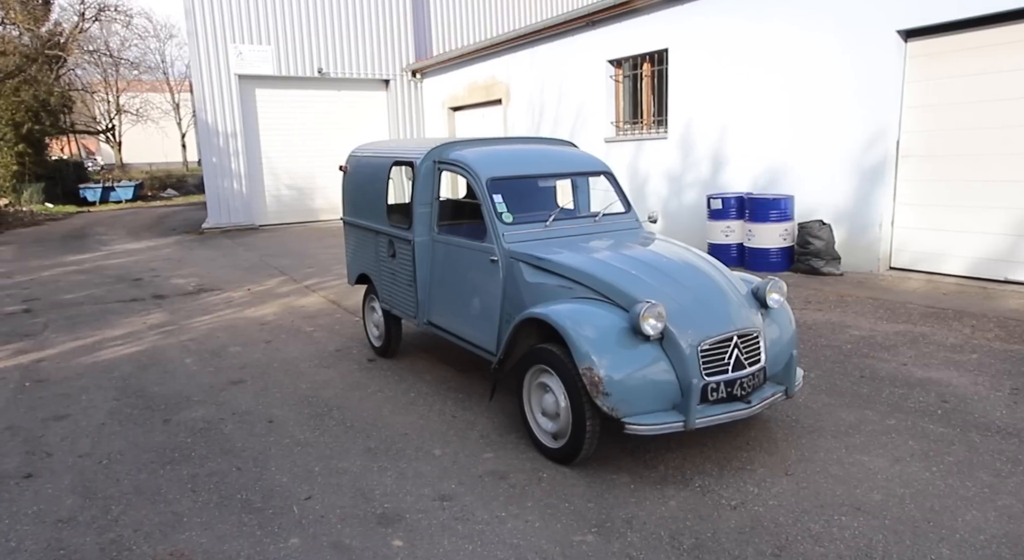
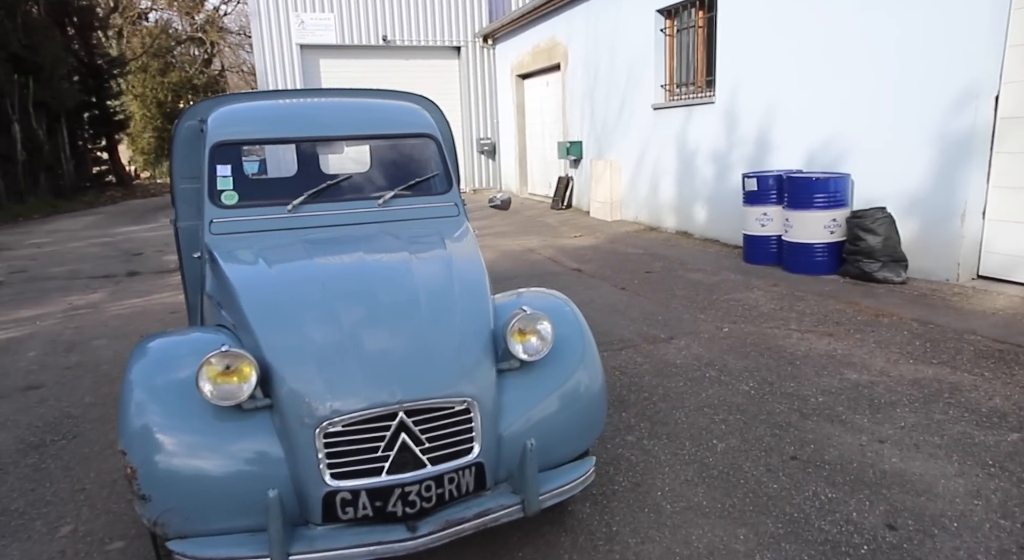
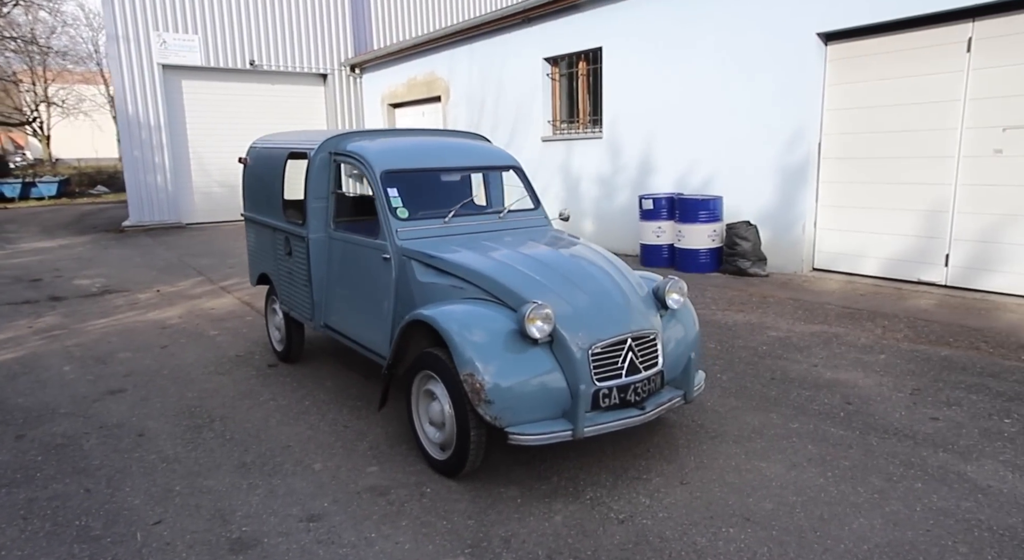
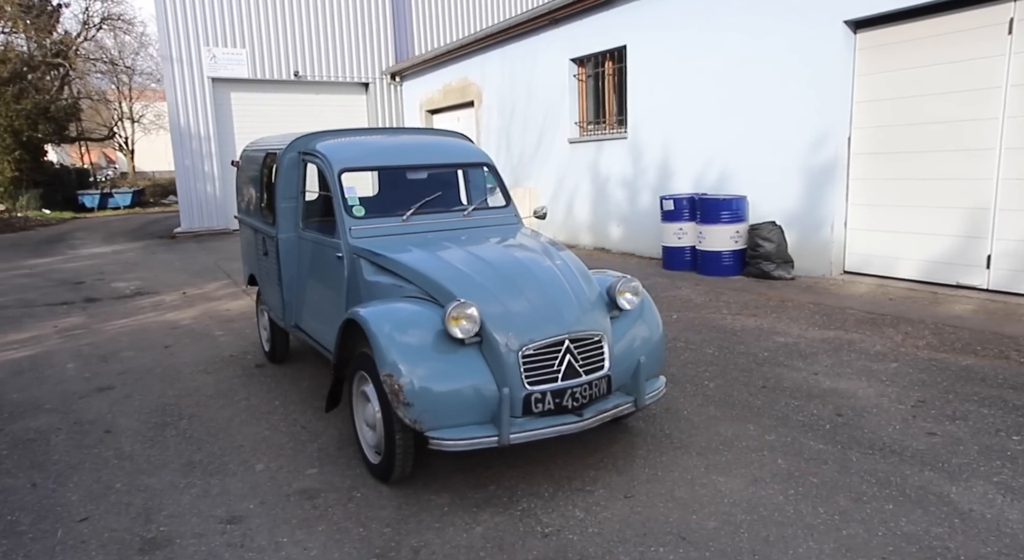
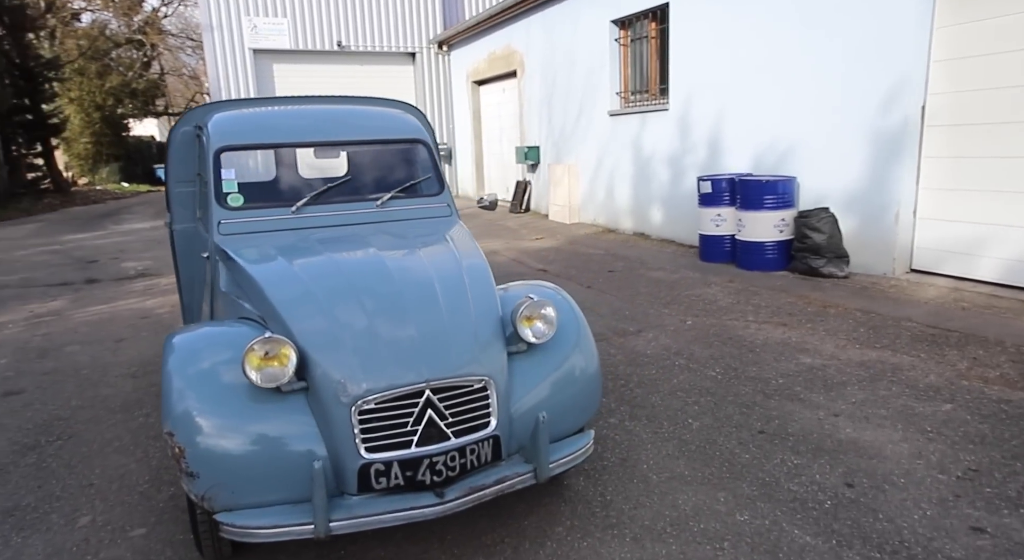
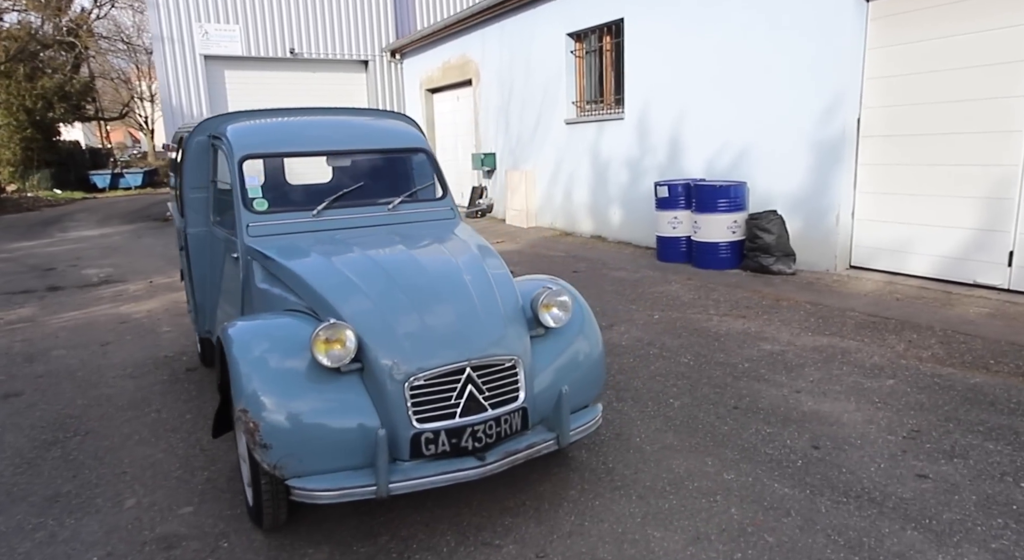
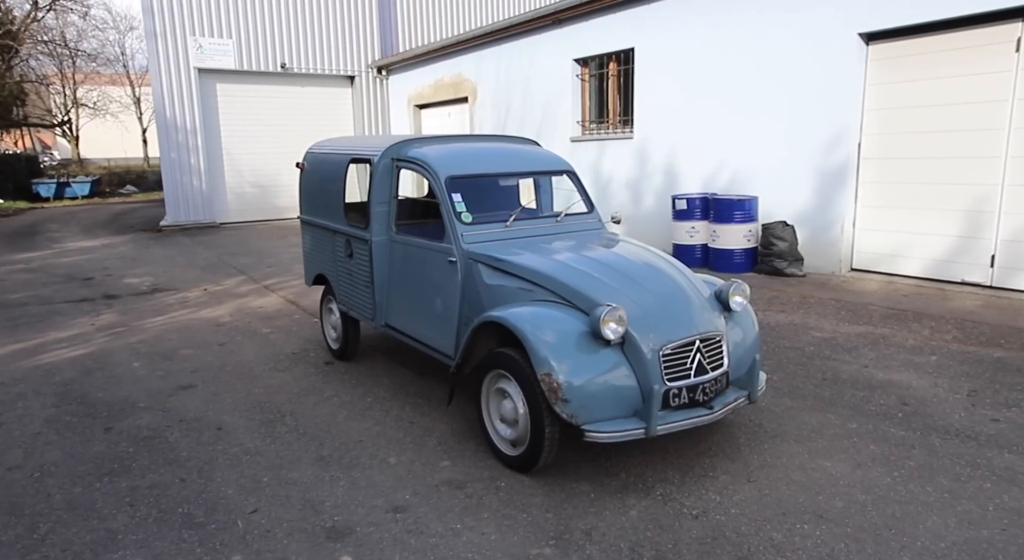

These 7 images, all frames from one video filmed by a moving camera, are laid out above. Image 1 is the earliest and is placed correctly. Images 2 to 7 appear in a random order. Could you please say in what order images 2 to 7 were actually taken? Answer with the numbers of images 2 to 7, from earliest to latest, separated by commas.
7, 3, 4, 6, 5, 2
